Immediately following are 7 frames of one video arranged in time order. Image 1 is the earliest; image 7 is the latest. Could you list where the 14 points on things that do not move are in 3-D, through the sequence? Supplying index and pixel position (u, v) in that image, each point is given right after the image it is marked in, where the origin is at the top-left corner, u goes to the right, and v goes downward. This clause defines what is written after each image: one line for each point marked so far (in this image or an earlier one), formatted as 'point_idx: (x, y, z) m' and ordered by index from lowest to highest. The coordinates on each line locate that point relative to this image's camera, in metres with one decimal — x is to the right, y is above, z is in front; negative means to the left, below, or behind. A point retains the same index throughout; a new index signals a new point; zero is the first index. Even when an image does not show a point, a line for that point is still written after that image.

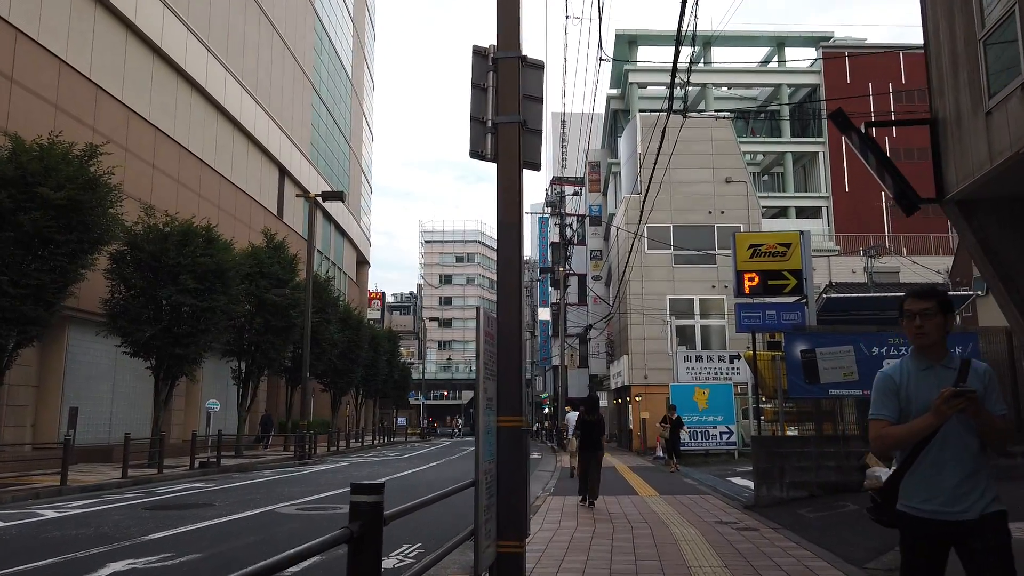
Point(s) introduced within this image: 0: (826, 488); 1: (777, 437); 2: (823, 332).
0: (+3.9, -2.5, +10.4) m
1: (+3.3, -1.8, +10.5) m
2: (+4.1, -0.6, +11.0) m
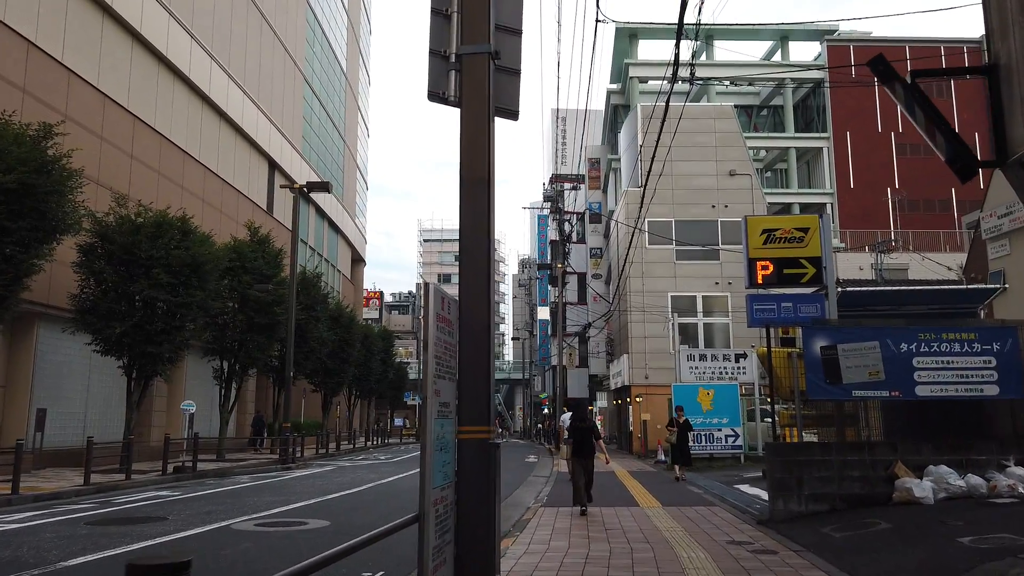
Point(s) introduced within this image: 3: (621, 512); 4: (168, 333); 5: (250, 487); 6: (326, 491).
0: (+3.7, -2.4, +9.3) m
1: (+3.1, -1.7, +9.4) m
2: (+3.9, -0.4, +9.9) m
3: (+1.4, -2.9, +11.0) m
4: (-7.9, -1.0, +19.2) m
5: (-4.7, -3.6, +15.1) m
6: (-3.3, -3.6, +14.9) m
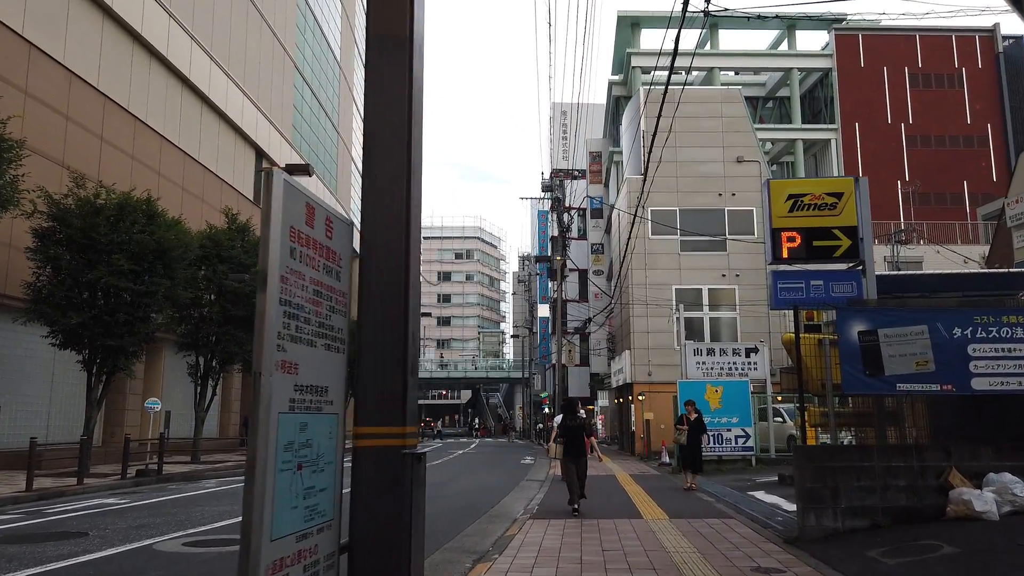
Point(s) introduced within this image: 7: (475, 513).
0: (+3.5, -2.1, +7.8) m
1: (+3.0, -1.5, +7.9) m
2: (+3.7, -0.2, +8.4) m
3: (+1.2, -2.7, +9.5) m
4: (-8.0, -0.7, +17.7) m
5: (-4.8, -3.3, +13.6) m
6: (-3.5, -3.3, +13.4) m
7: (-0.5, -3.1, +11.5) m
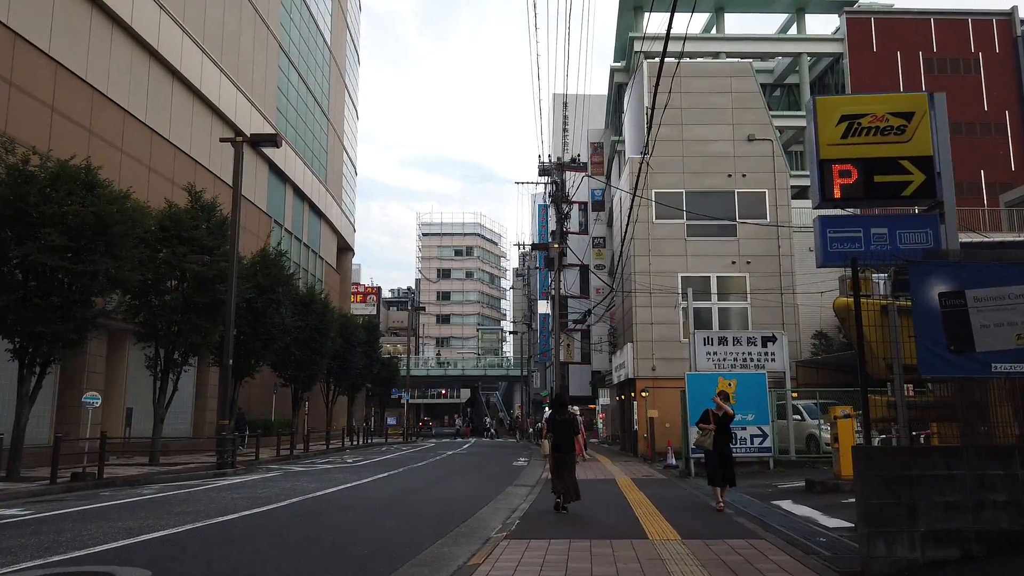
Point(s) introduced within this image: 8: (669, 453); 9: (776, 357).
0: (+3.2, -1.7, +5.7) m
1: (+2.7, -1.1, +5.8) m
2: (+3.4, +0.2, +6.3) m
3: (+1.0, -2.3, +7.4) m
4: (-8.3, -0.4, +15.6) m
5: (-5.1, -2.9, +11.5) m
6: (-3.8, -3.0, +11.4) m
7: (-0.8, -2.7, +9.4) m
8: (+3.7, -3.8, +19.7) m
9: (+5.6, -1.4, +17.9) m
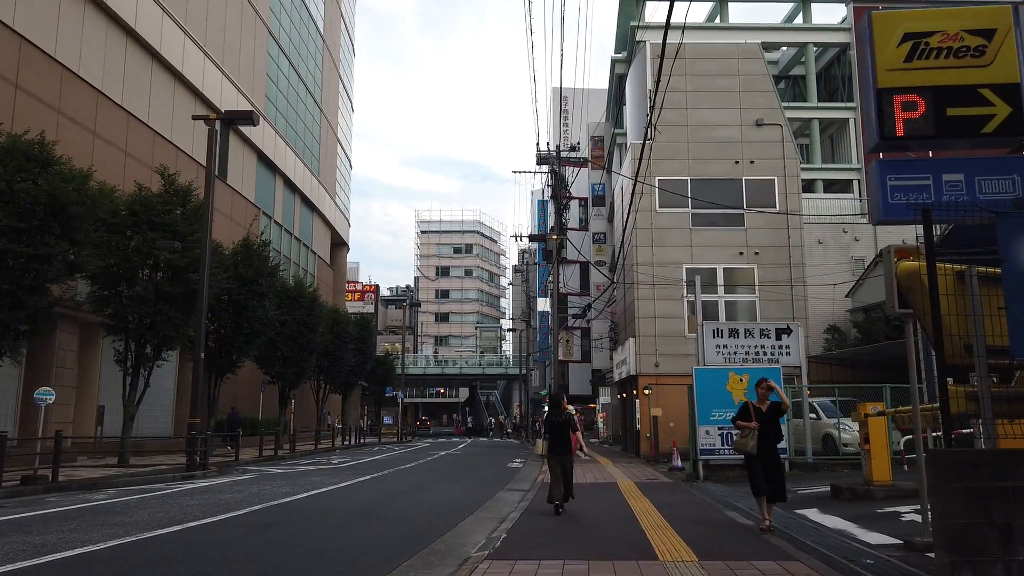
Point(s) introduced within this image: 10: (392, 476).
0: (+3.1, -1.5, +4.4) m
1: (+2.5, -0.9, +4.5) m
2: (+3.3, +0.4, +4.9) m
3: (+0.8, -2.0, +6.1) m
4: (-8.4, -0.1, +14.3) m
5: (-5.2, -2.7, +10.2) m
6: (-3.9, -2.7, +10.0) m
7: (-0.9, -2.5, +8.1) m
8: (+3.5, -3.6, +18.4) m
9: (+5.4, -1.2, +16.5) m
10: (-2.6, -4.1, +18.7) m
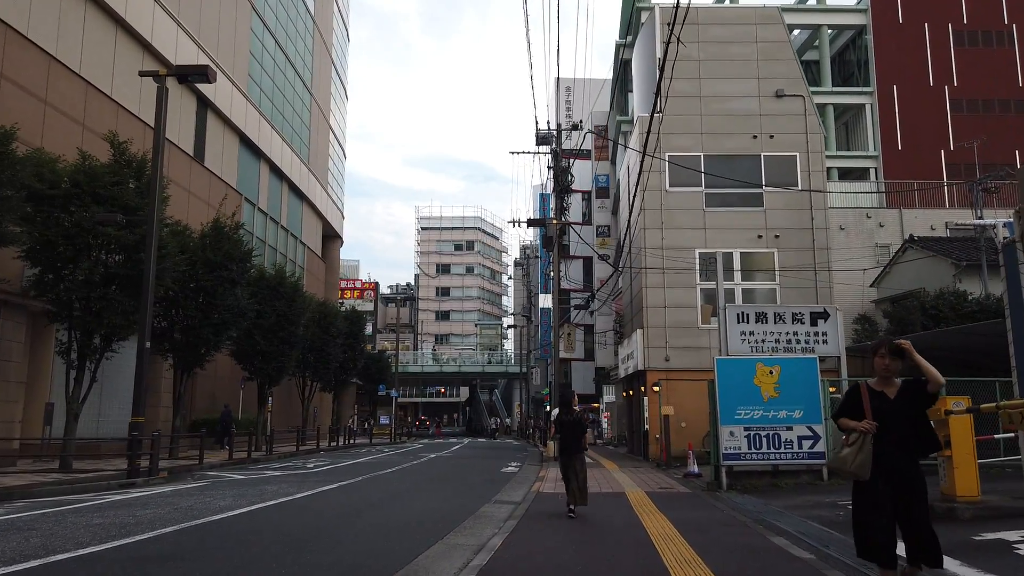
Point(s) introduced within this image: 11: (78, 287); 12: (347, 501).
0: (+2.9, -1.1, +2.1) m
1: (+2.3, -0.5, +2.2) m
2: (+3.1, +0.8, +2.7) m
3: (+0.6, -1.7, +3.8) m
4: (-8.6, +0.3, +12.1) m
5: (-5.4, -2.3, +8.0) m
6: (-4.1, -2.4, +7.8) m
7: (-1.1, -2.1, +5.8) m
8: (+3.4, -3.2, +16.1) m
9: (+5.3, -0.8, +14.2) m
10: (-2.8, -3.8, +16.4) m
11: (-8.6, 0.0, +16.7) m
12: (-2.5, -3.2, +12.8) m
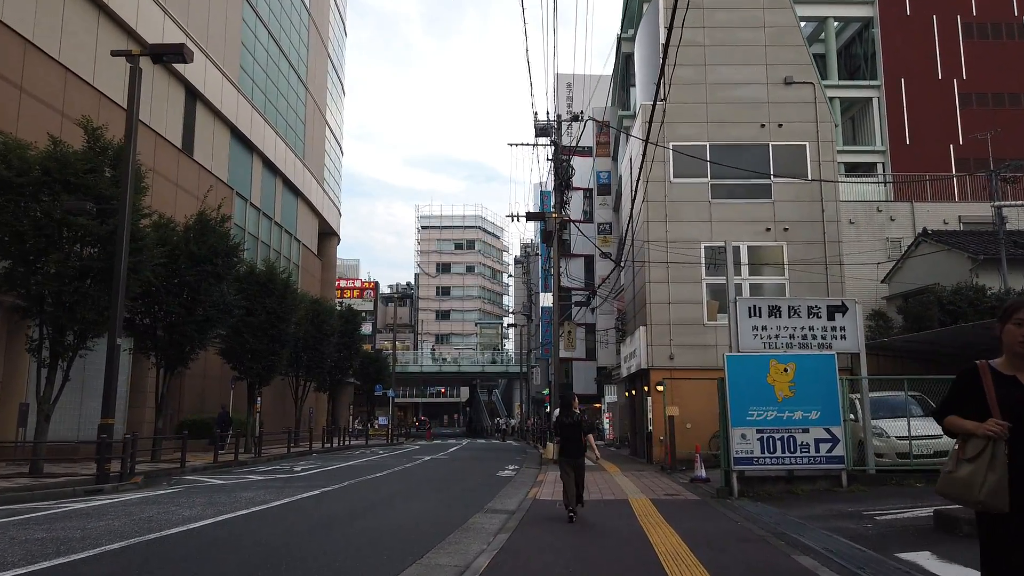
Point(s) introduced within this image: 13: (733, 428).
0: (+2.8, -1.0, +1.1) m
1: (+2.2, -0.4, +1.2) m
2: (+3.0, +0.9, +1.7) m
3: (+0.5, -1.5, +2.9) m
4: (-8.6, +0.4, +11.1) m
5: (-5.5, -2.2, +7.0) m
6: (-4.2, -2.2, +6.9) m
7: (-1.2, -2.0, +4.9) m
8: (+3.3, -3.1, +15.2) m
9: (+5.2, -0.7, +13.3) m
10: (-2.8, -3.7, +15.5) m
11: (-8.6, +0.1, +15.7) m
12: (-2.6, -3.1, +11.9) m
13: (+3.2, -2.0, +12.1) m
